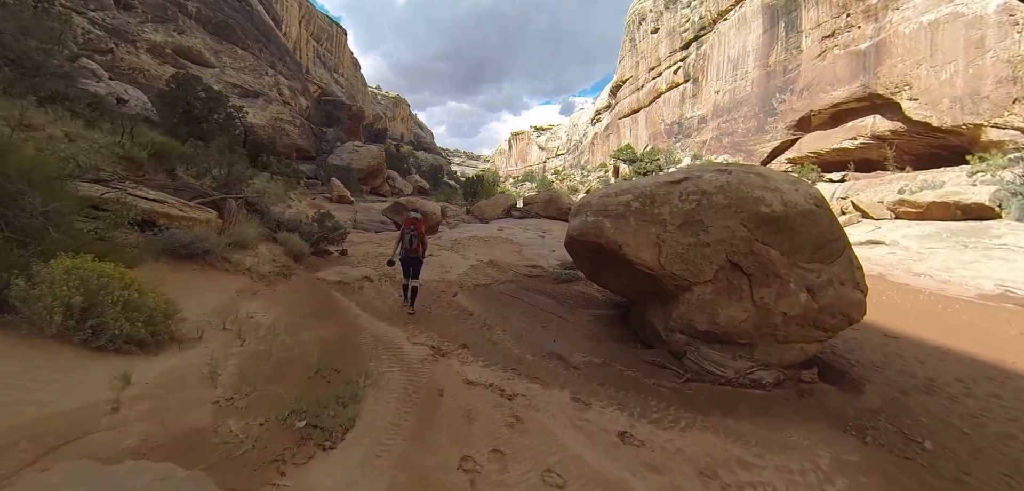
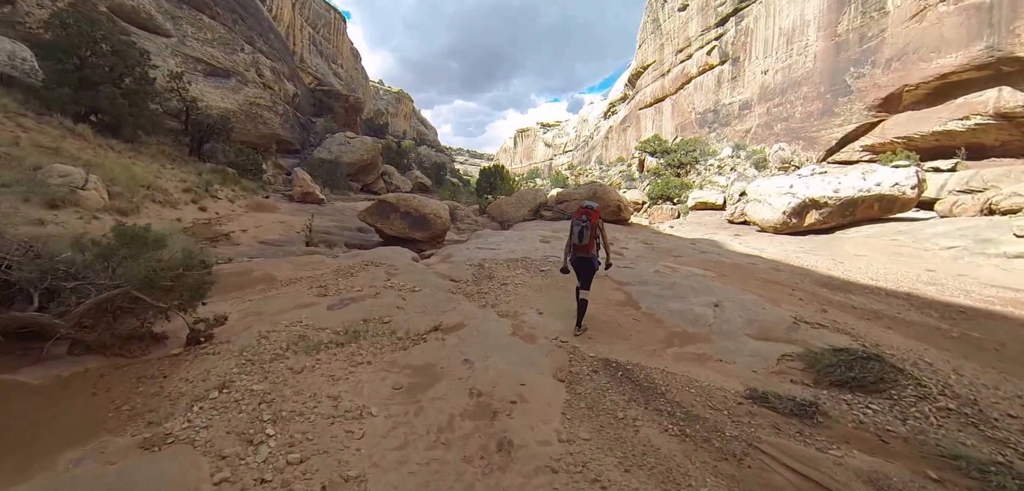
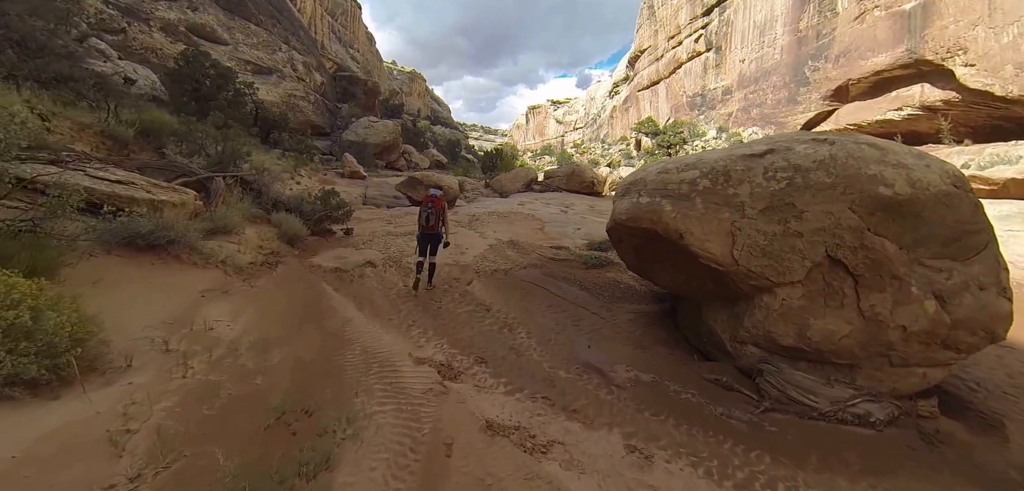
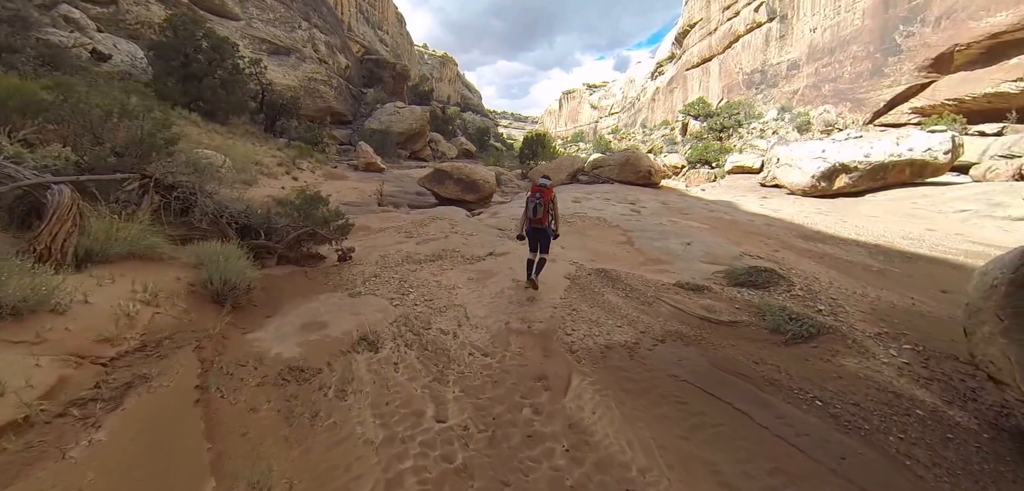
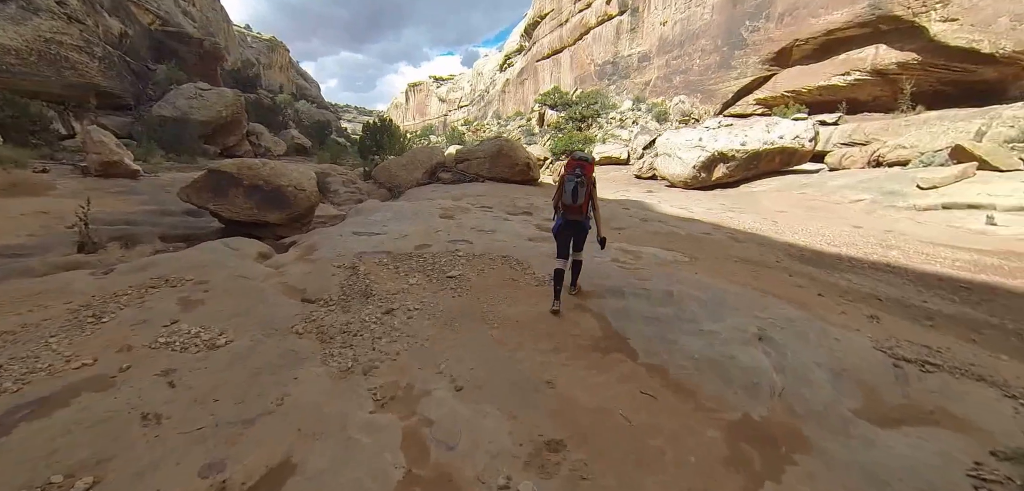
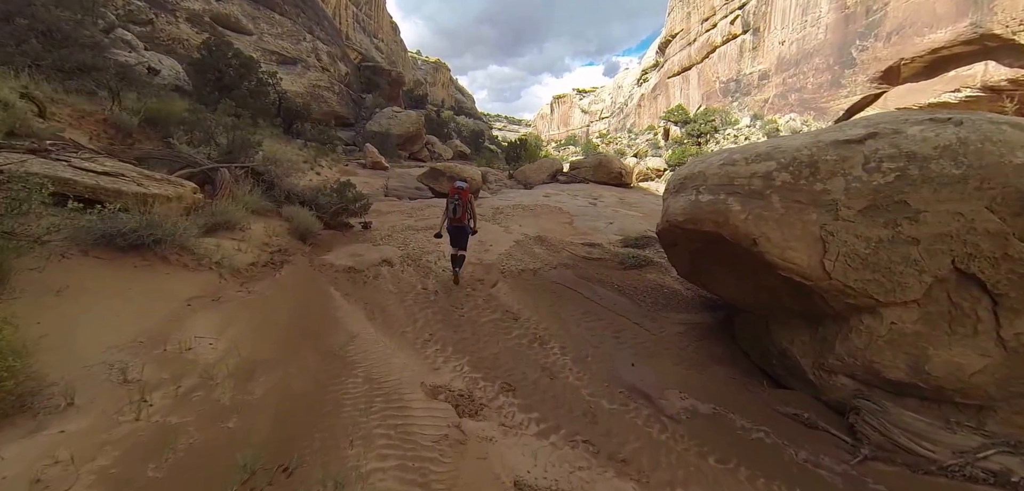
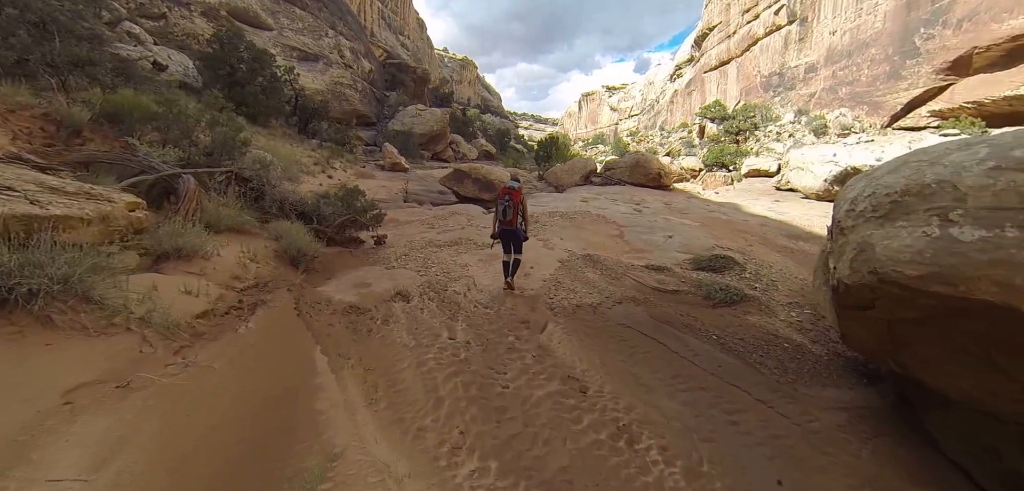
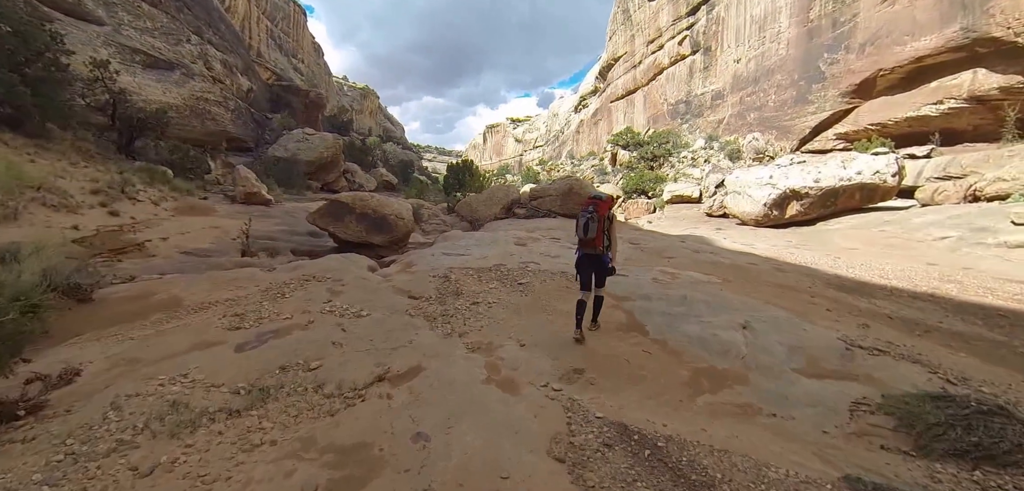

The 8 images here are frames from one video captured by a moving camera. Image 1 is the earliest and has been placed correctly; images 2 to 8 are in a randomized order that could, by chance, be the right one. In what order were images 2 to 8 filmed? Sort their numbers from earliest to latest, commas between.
3, 6, 7, 4, 2, 8, 5
